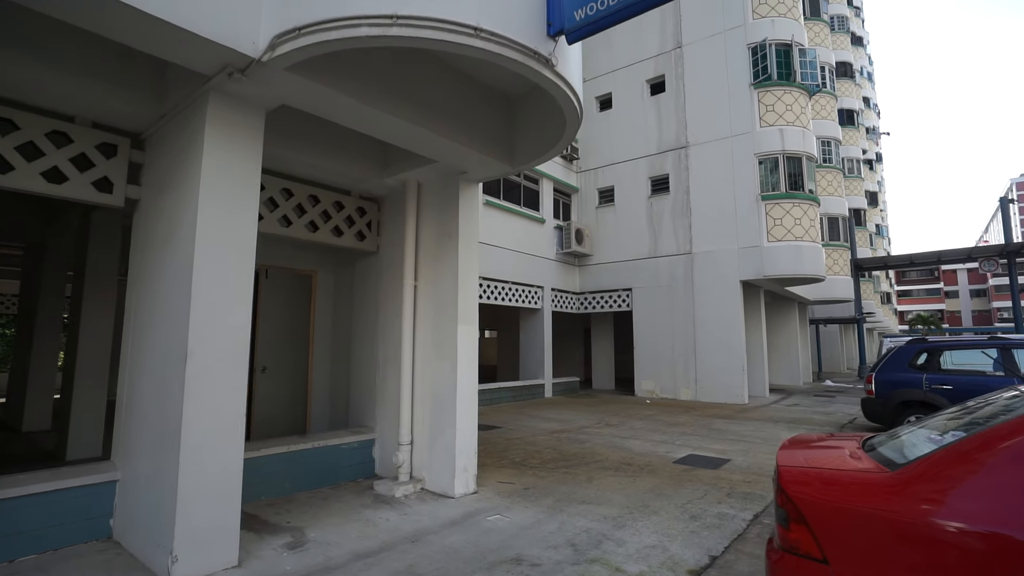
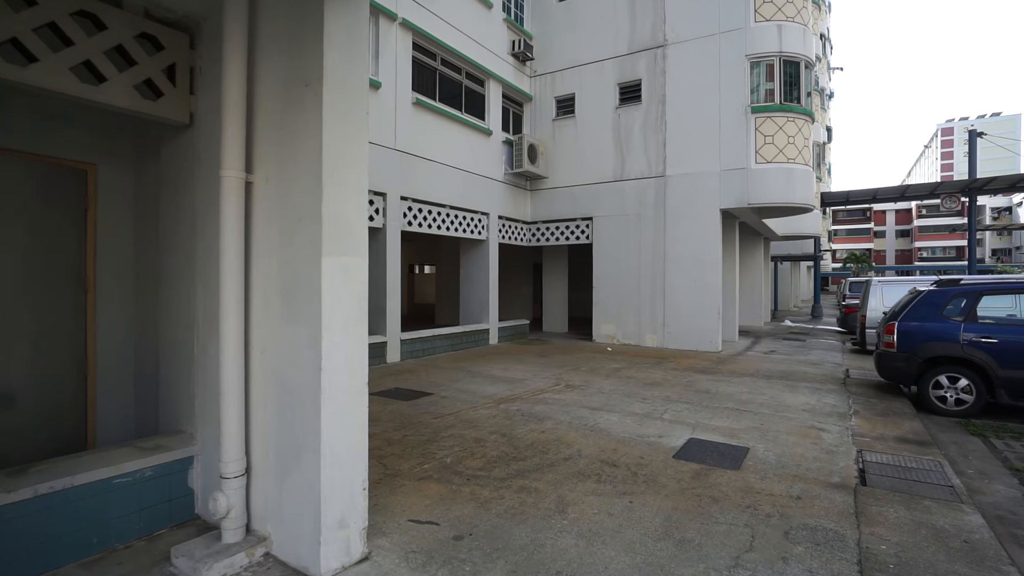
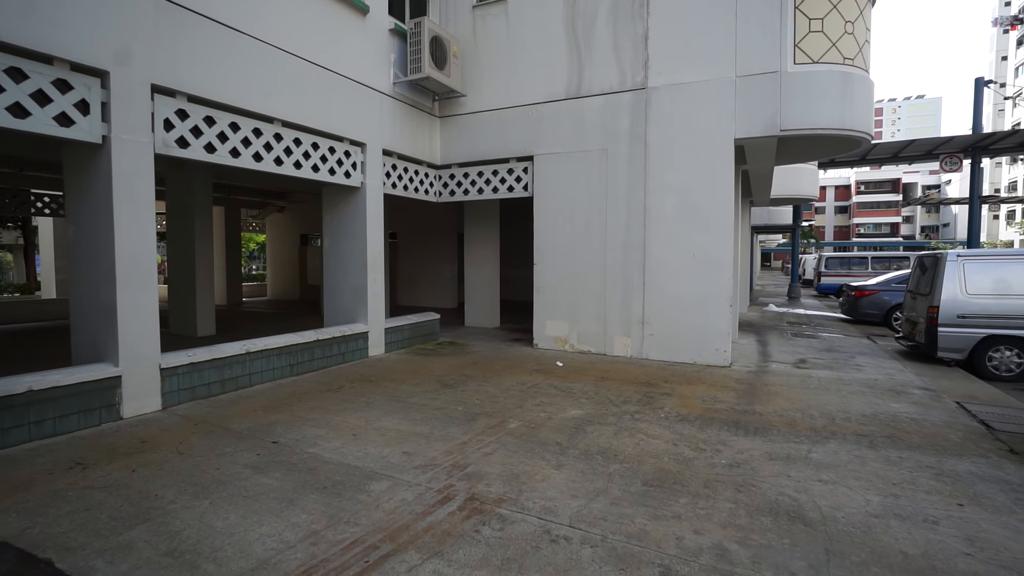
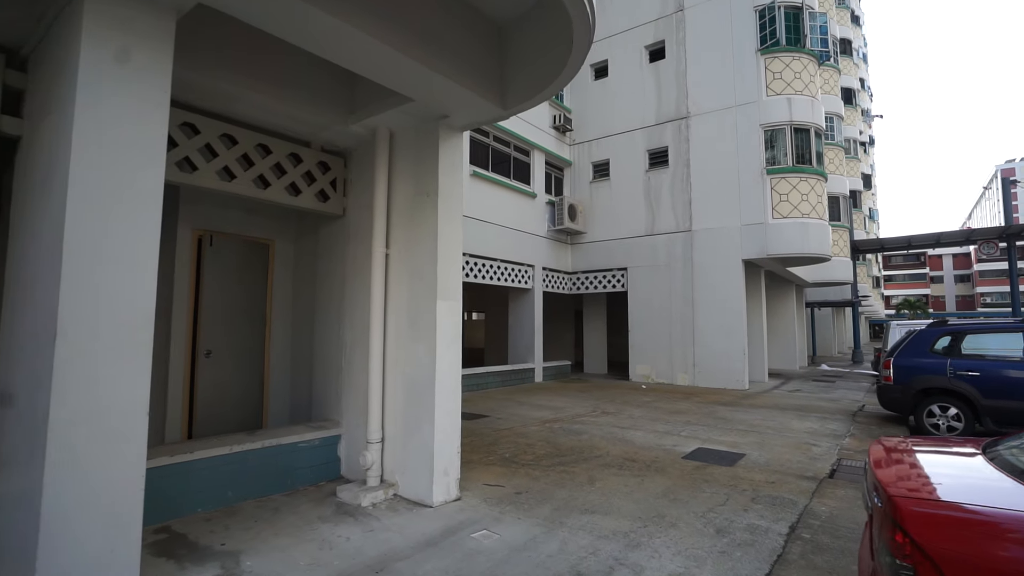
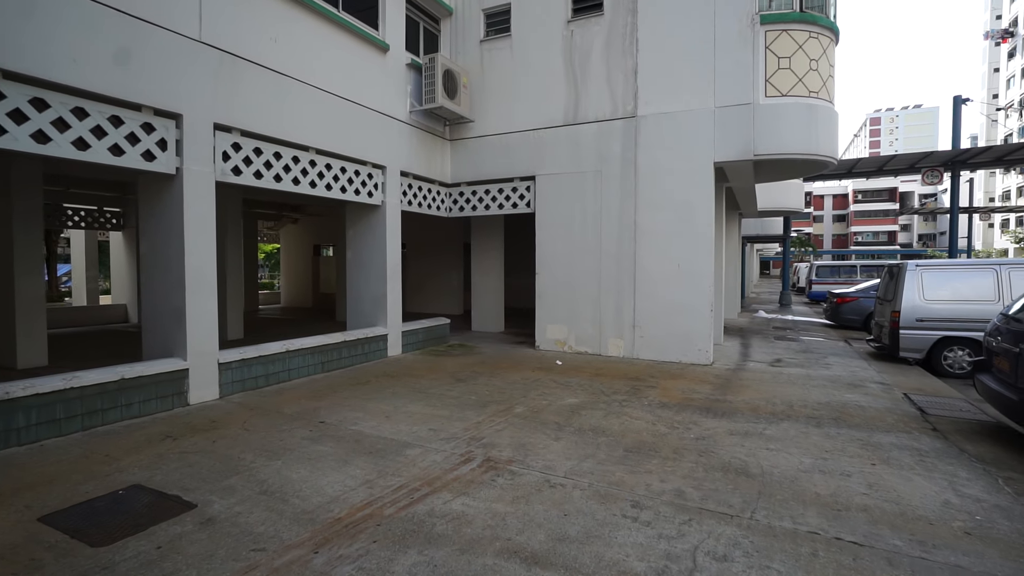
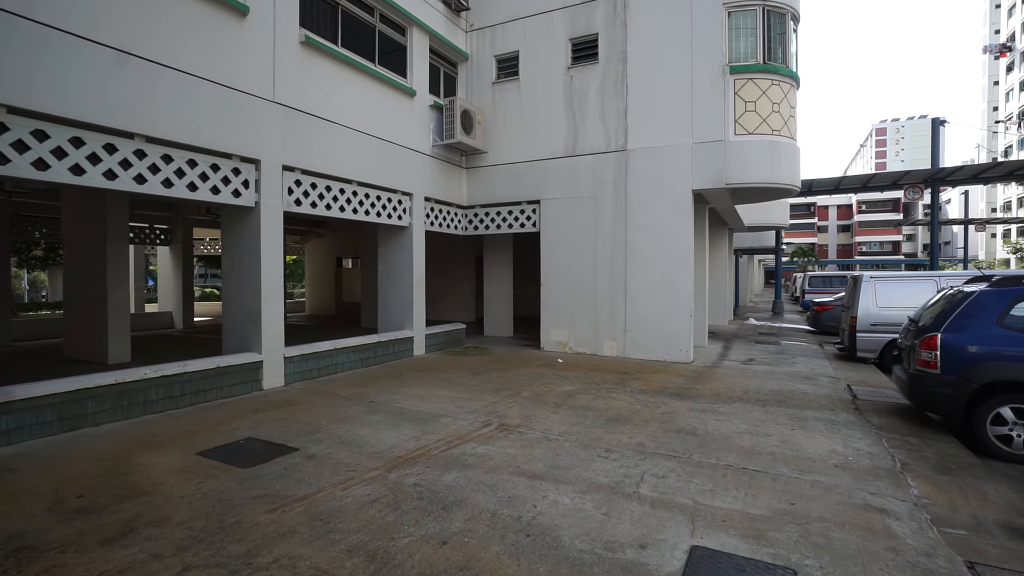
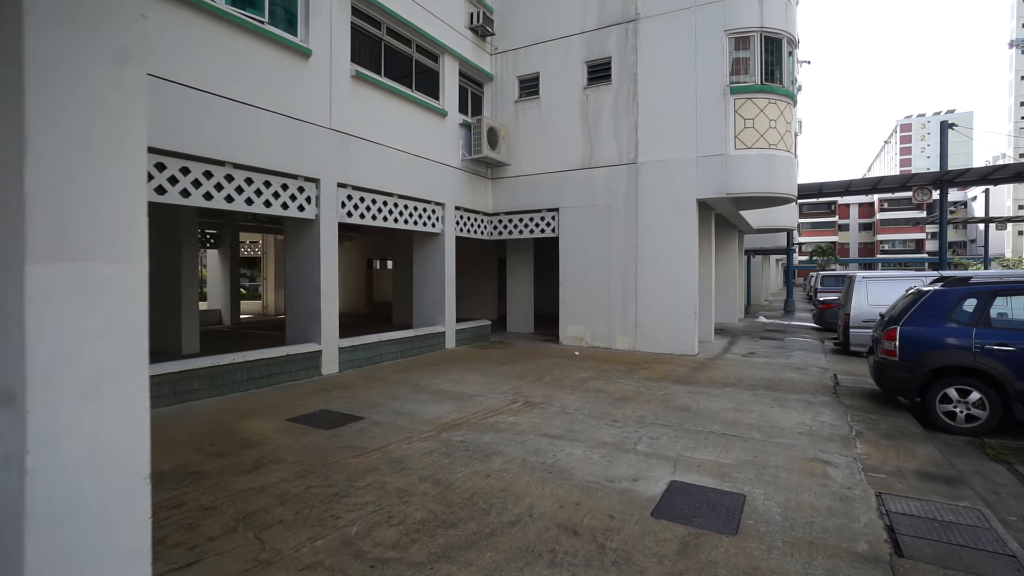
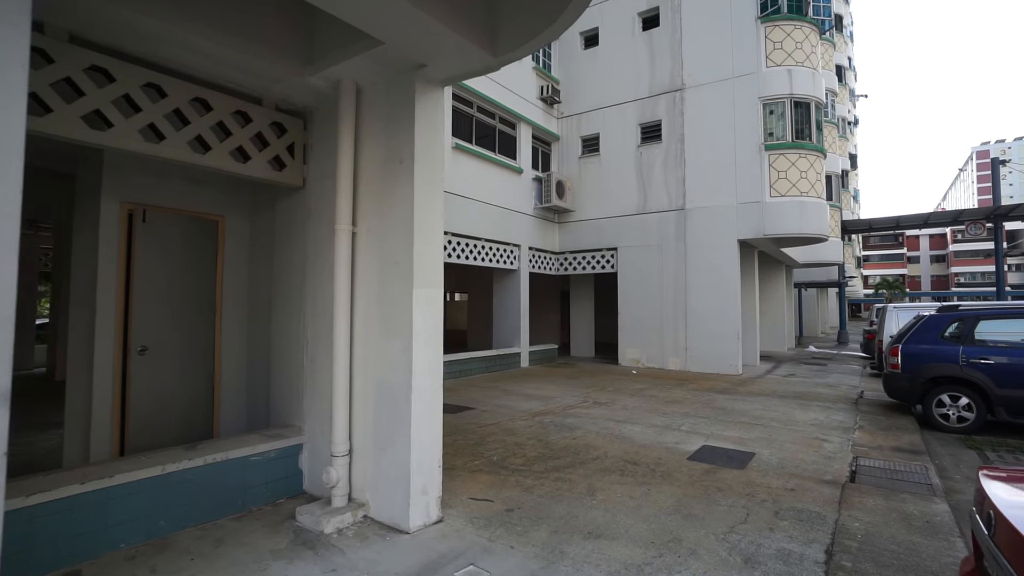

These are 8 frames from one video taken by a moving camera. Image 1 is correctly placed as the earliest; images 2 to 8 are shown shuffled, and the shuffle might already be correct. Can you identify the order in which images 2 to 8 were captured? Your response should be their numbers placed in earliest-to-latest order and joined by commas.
4, 8, 2, 7, 6, 5, 3
